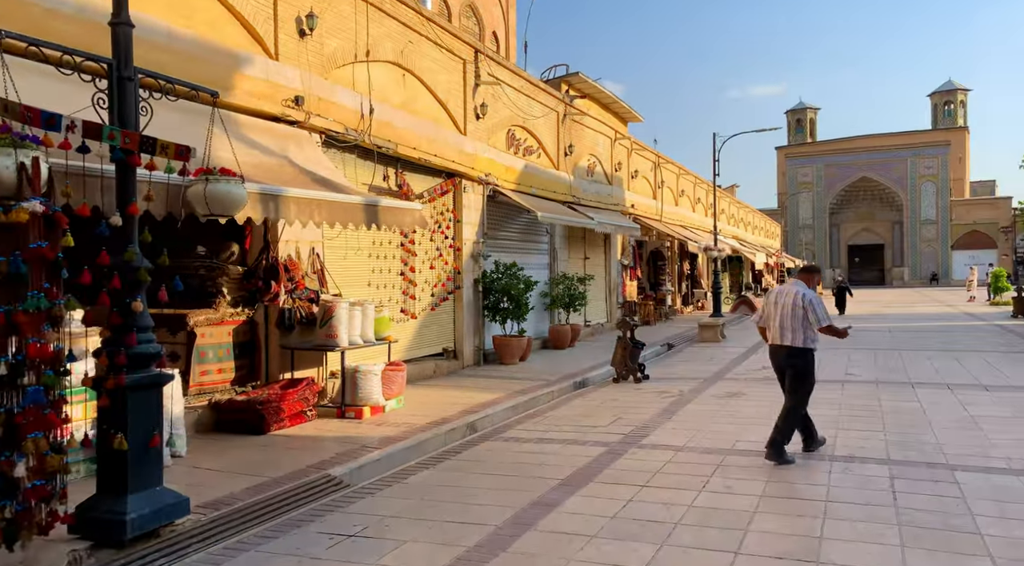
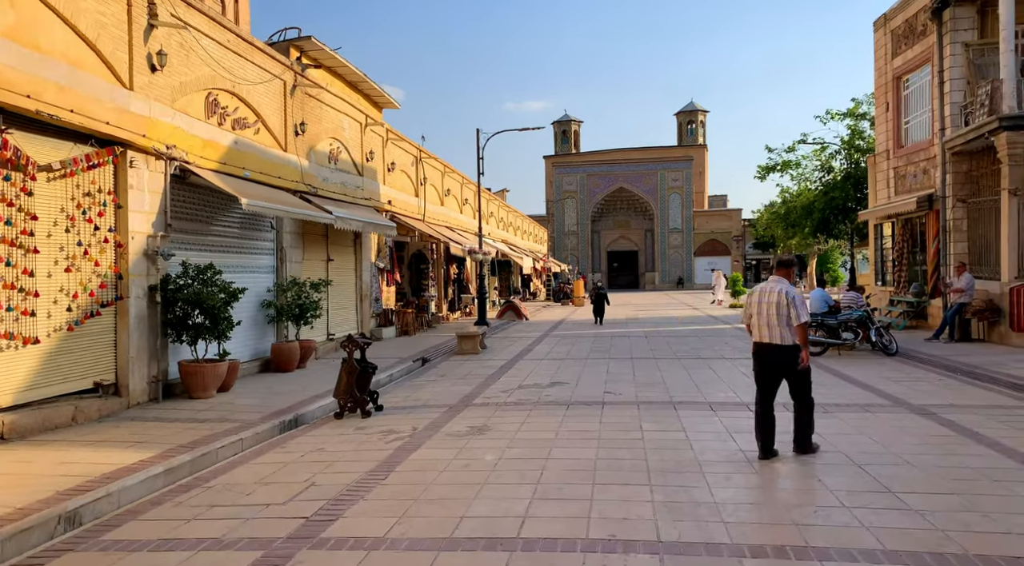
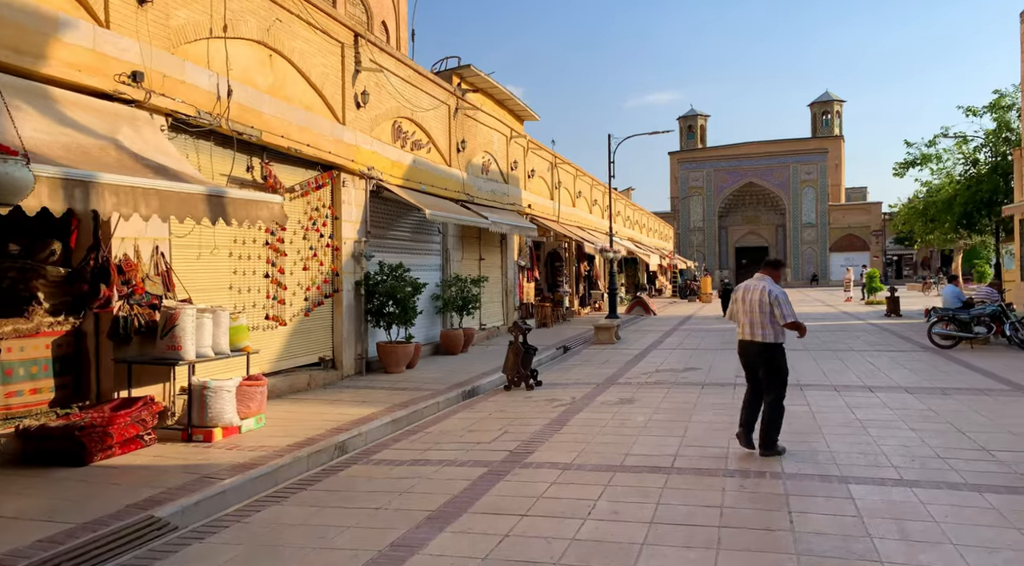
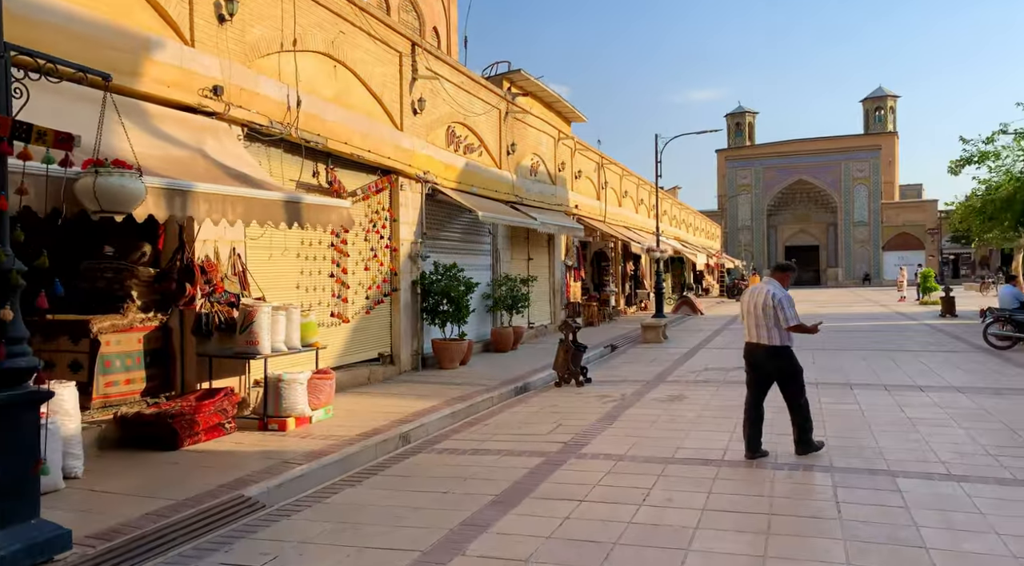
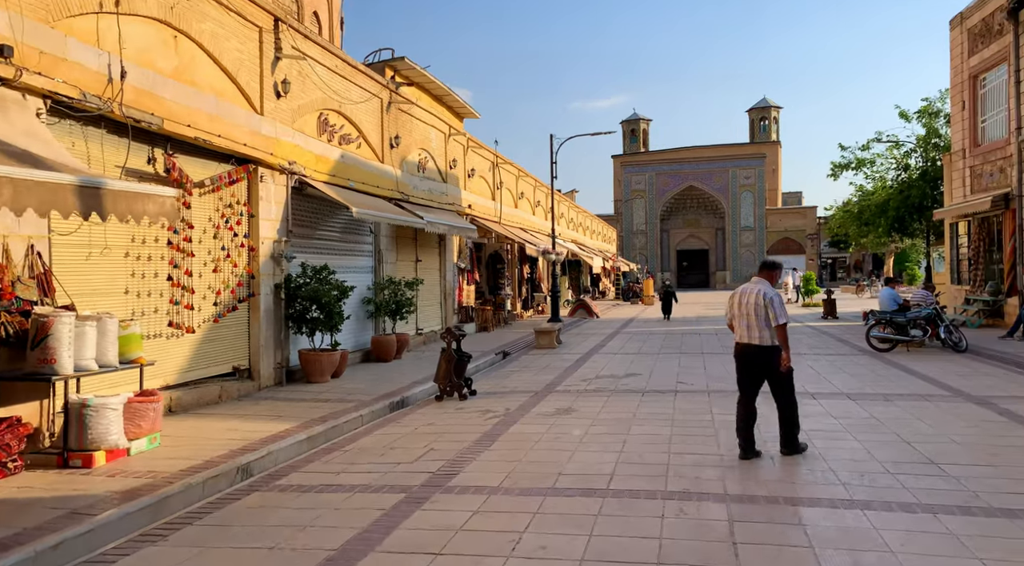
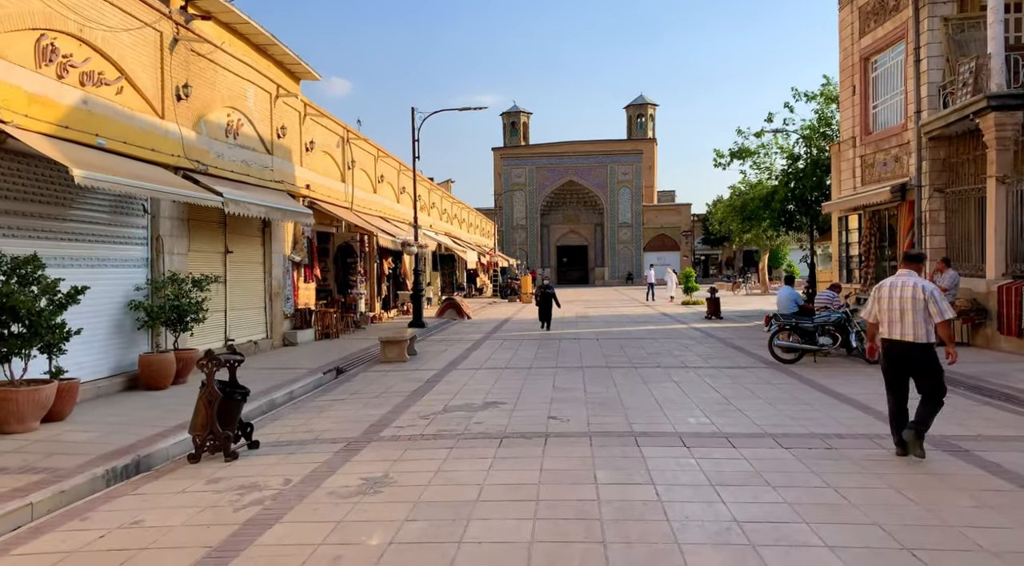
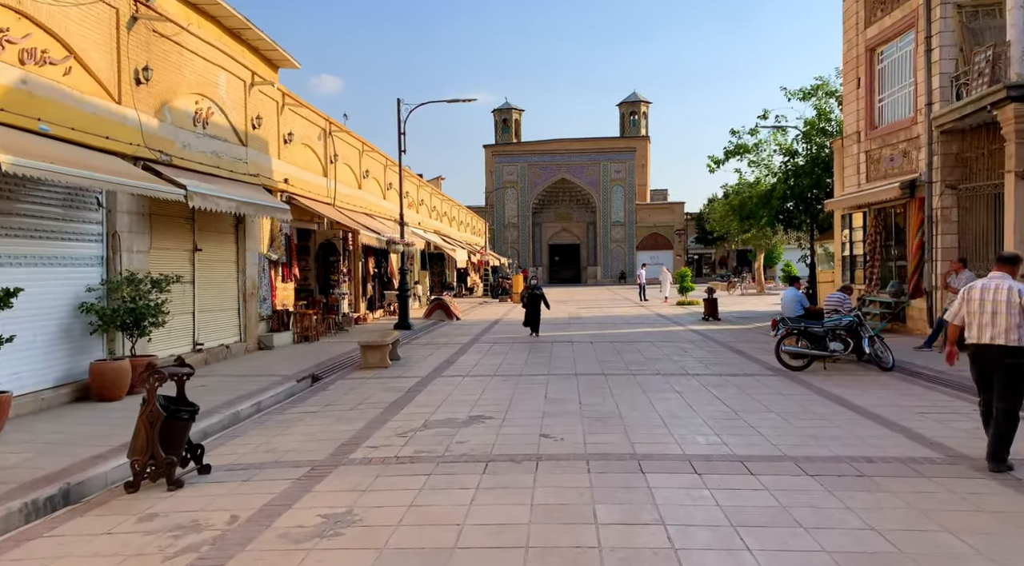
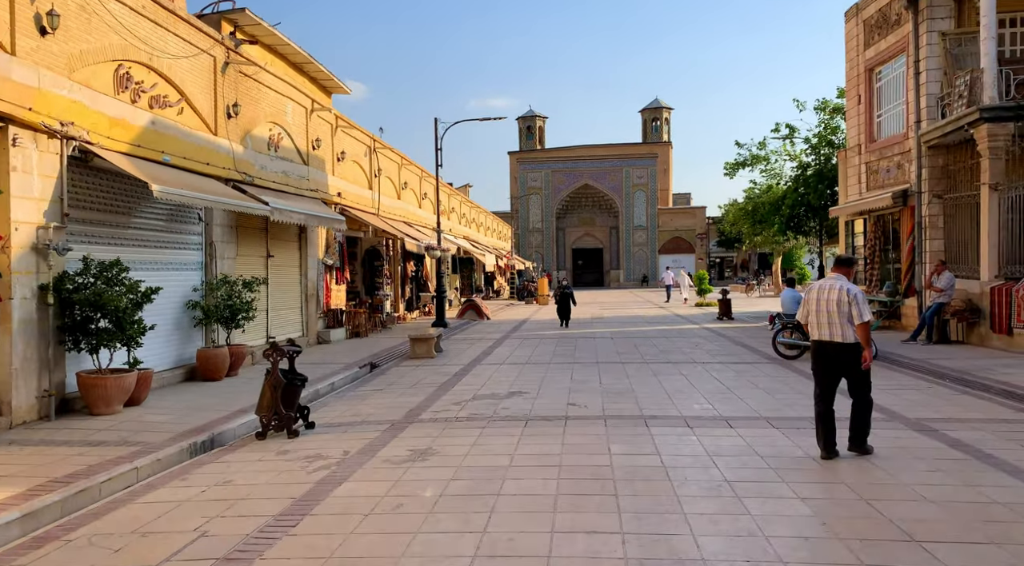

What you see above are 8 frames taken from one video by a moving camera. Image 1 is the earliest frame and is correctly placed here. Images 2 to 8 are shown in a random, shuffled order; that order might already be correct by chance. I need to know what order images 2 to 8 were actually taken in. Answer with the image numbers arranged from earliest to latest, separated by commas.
4, 3, 5, 2, 8, 6, 7
